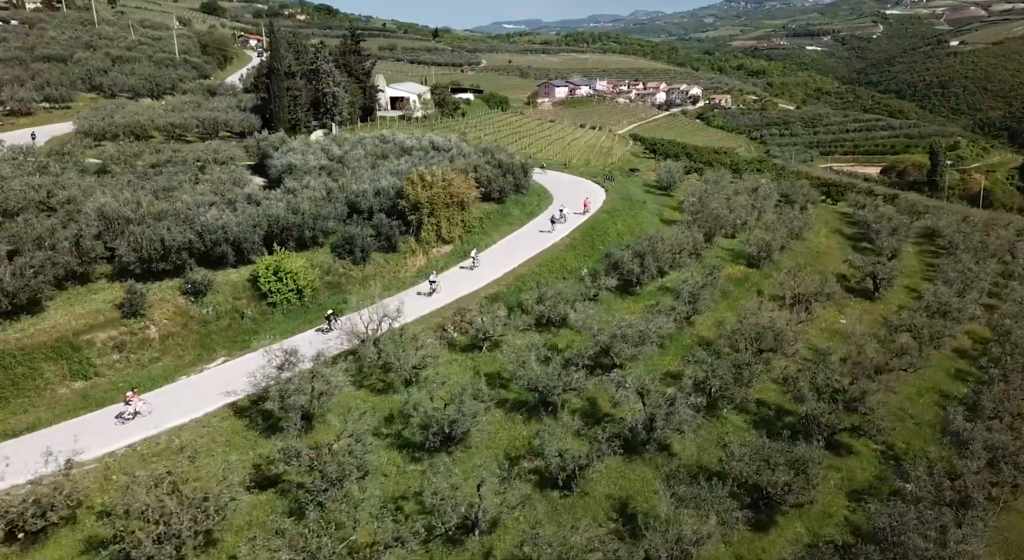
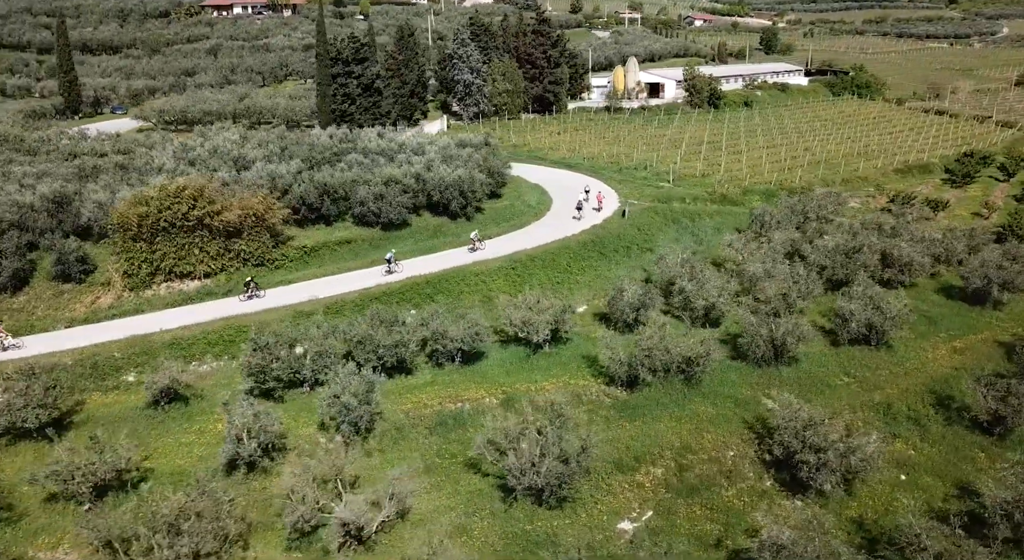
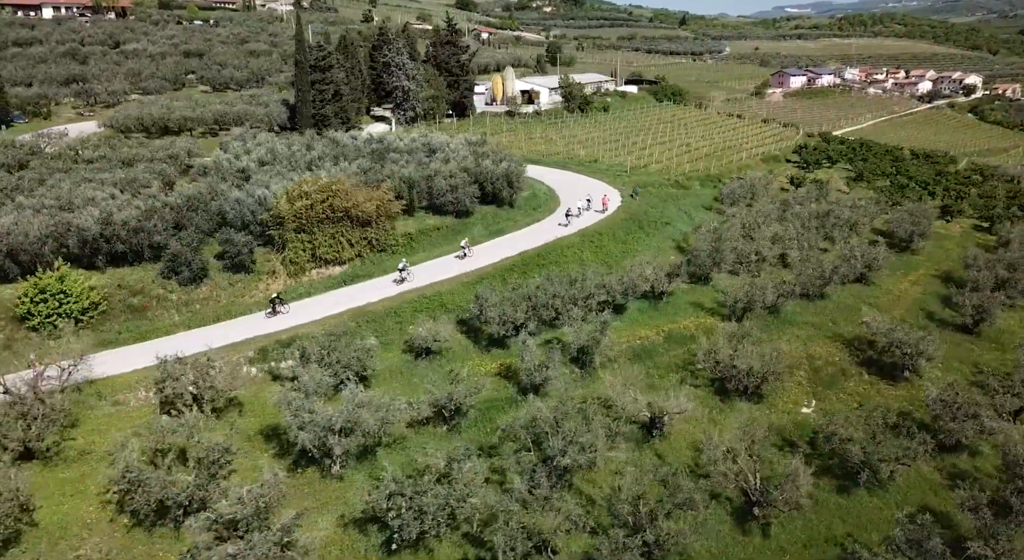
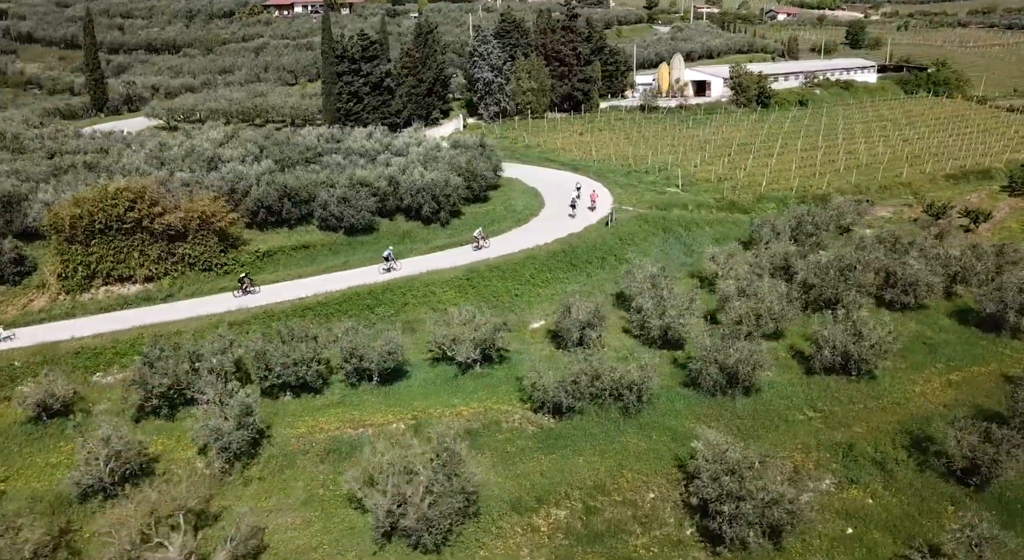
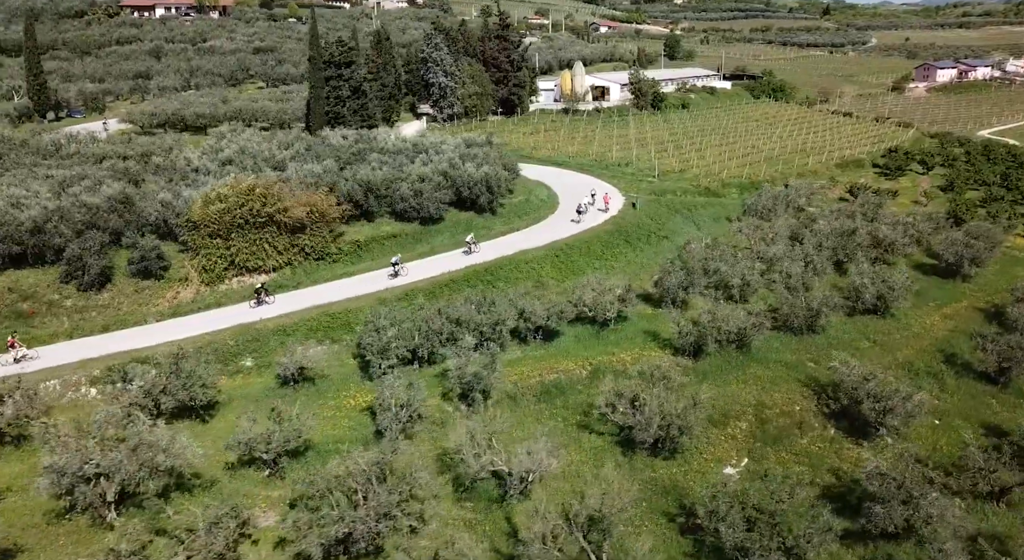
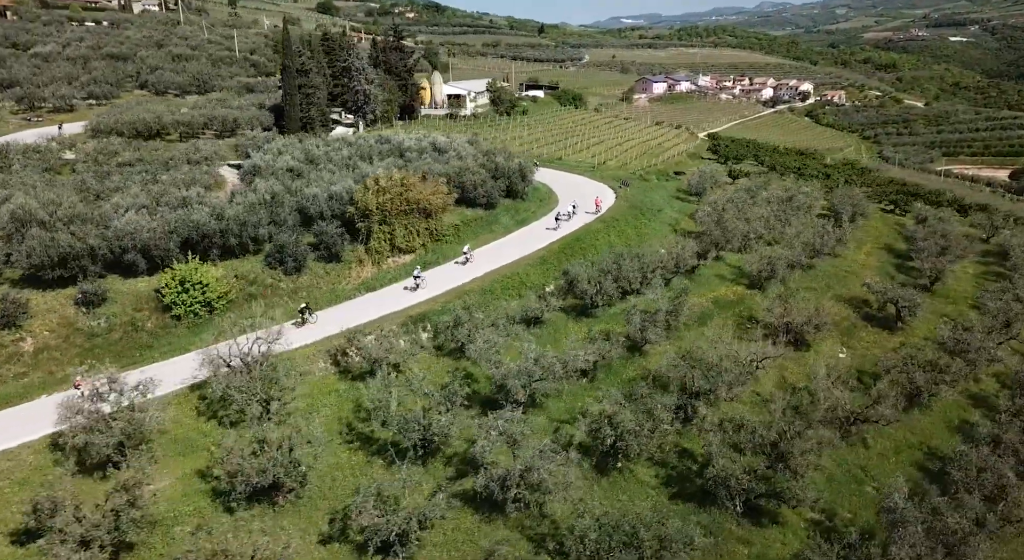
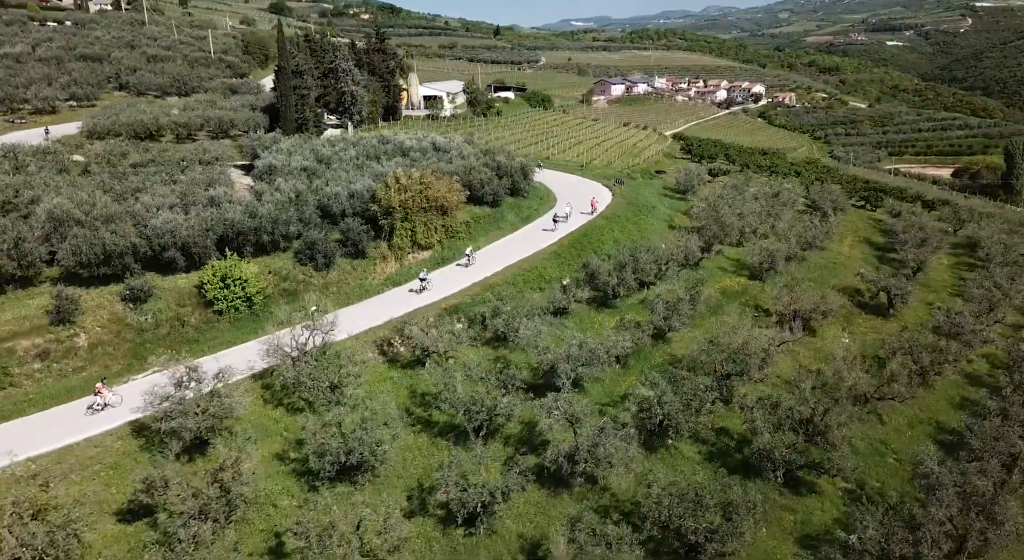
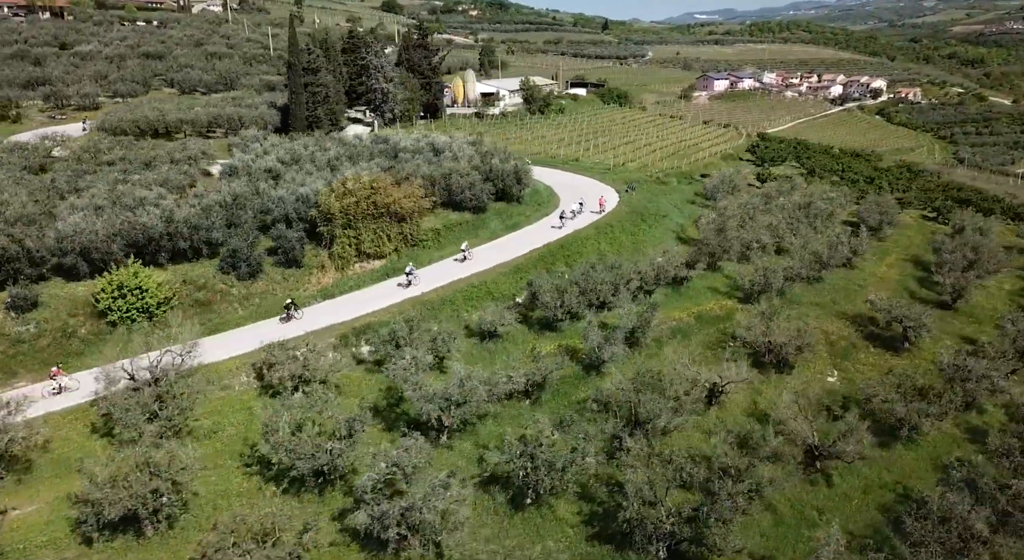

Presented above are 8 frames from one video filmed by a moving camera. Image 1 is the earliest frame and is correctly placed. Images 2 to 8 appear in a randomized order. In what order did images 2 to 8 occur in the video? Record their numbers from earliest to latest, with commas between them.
7, 6, 8, 3, 5, 2, 4
